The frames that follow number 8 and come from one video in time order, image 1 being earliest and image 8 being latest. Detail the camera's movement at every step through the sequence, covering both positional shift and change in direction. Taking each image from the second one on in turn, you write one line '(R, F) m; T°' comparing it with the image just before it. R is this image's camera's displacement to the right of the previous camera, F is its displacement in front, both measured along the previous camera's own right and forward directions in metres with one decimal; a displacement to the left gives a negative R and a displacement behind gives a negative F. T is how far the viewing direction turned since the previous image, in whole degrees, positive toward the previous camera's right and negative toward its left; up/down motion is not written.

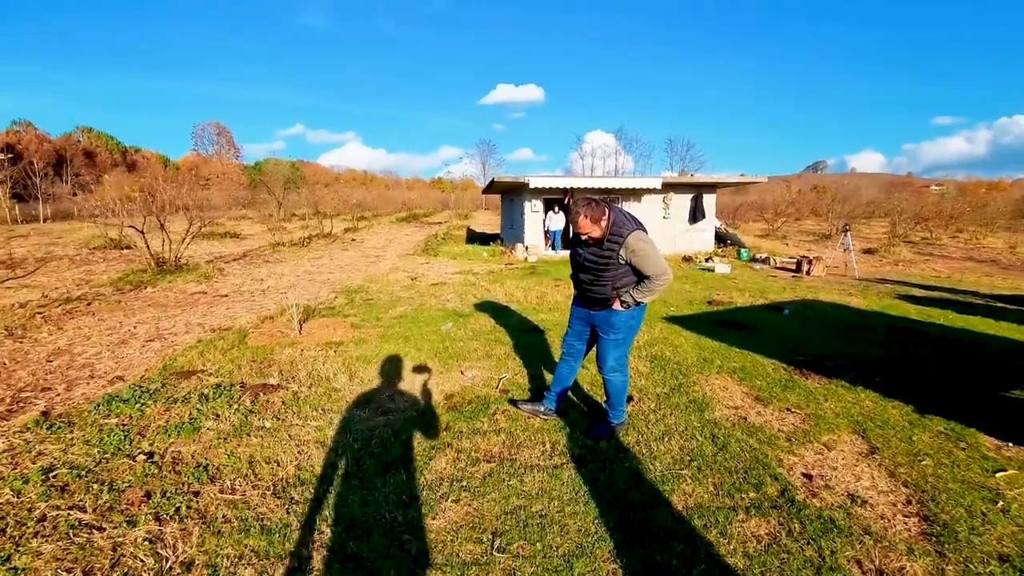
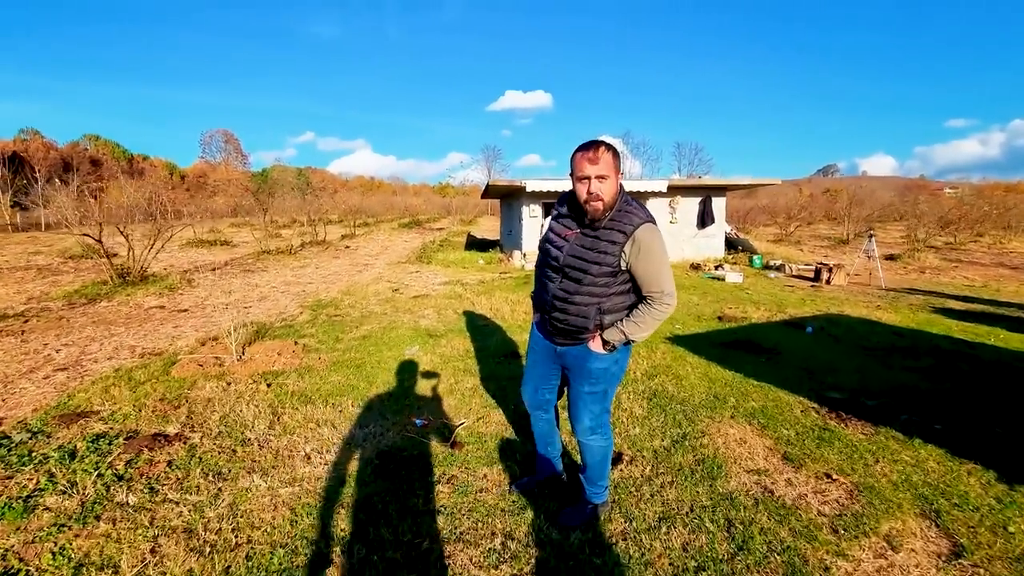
(+0.4, +1.0) m; -1°
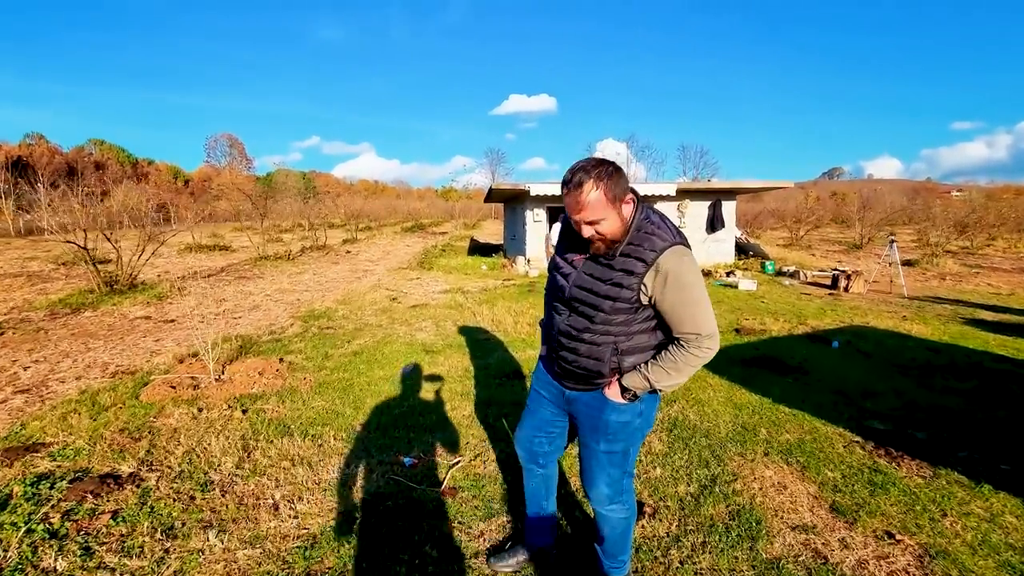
(0.0, +0.5) m; 0°
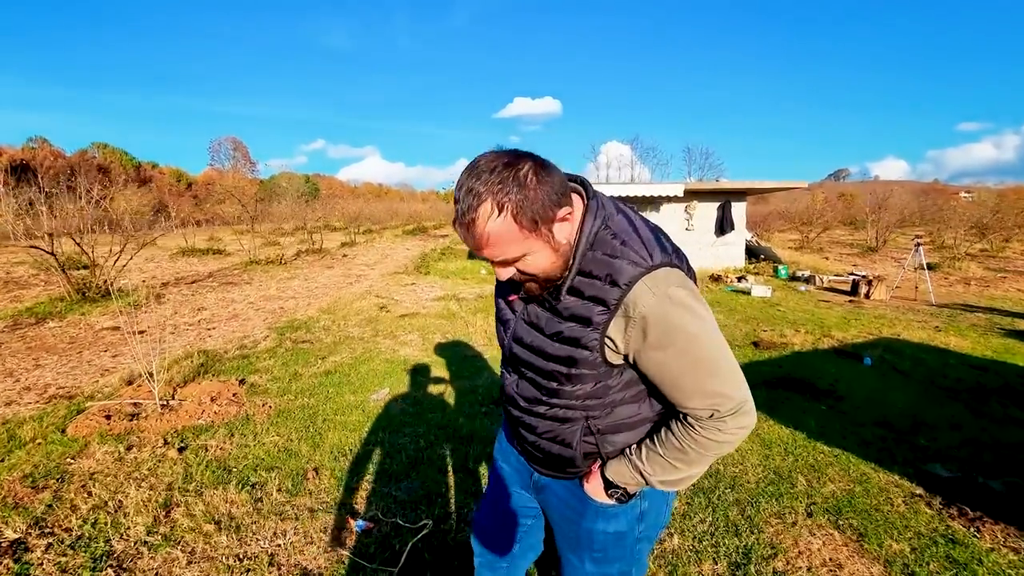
(+0.1, +0.7) m; 0°
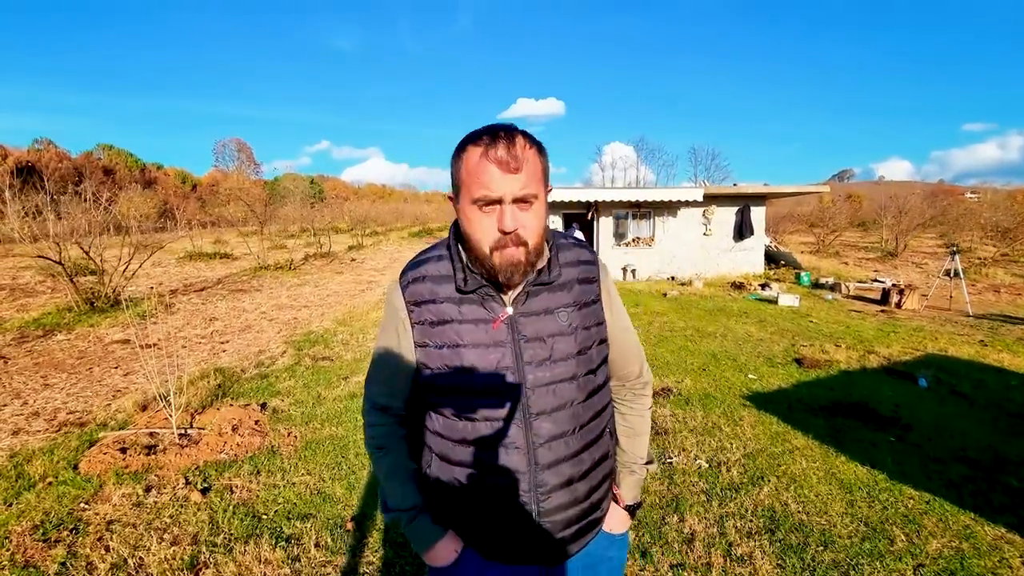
(-0.3, +0.3) m; 0°
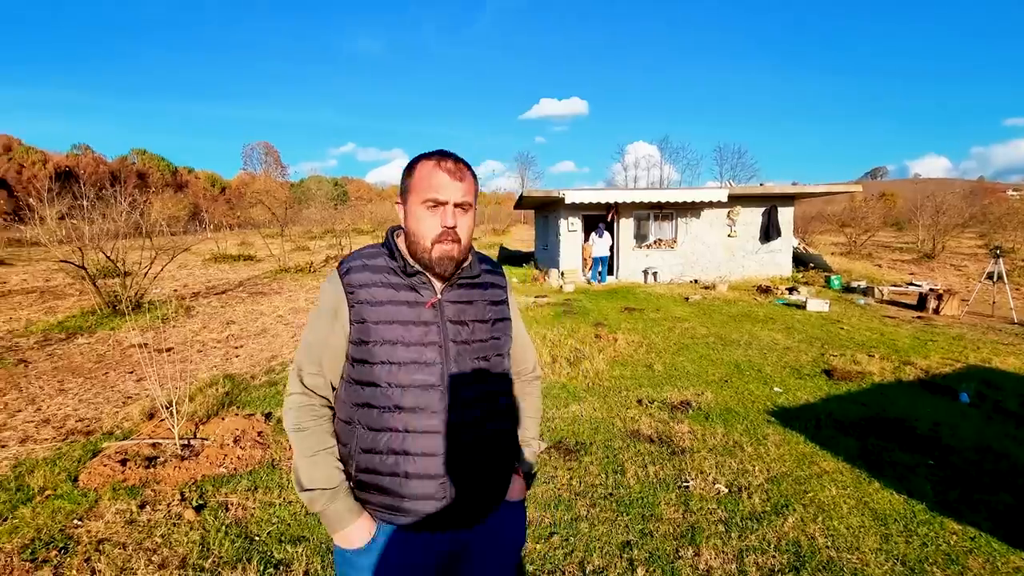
(+0.1, +0.2) m; -2°
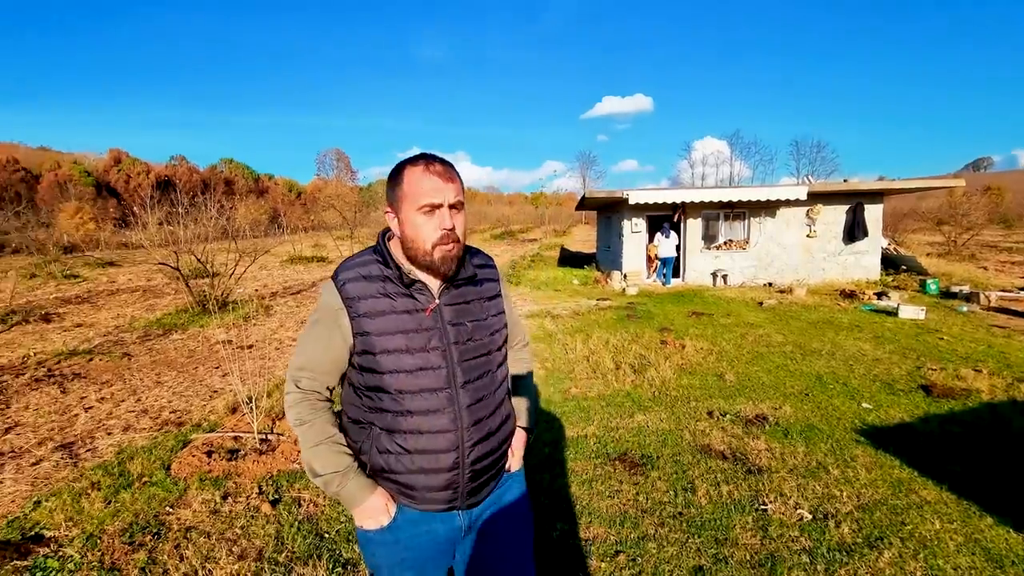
(0.0, +0.1) m; -7°
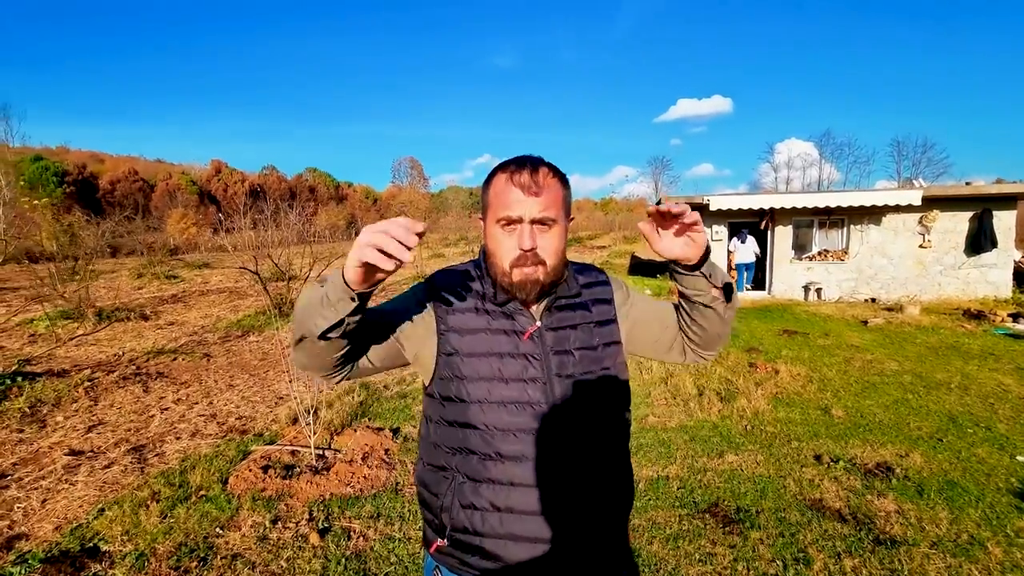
(0.0, +0.4) m; -8°
